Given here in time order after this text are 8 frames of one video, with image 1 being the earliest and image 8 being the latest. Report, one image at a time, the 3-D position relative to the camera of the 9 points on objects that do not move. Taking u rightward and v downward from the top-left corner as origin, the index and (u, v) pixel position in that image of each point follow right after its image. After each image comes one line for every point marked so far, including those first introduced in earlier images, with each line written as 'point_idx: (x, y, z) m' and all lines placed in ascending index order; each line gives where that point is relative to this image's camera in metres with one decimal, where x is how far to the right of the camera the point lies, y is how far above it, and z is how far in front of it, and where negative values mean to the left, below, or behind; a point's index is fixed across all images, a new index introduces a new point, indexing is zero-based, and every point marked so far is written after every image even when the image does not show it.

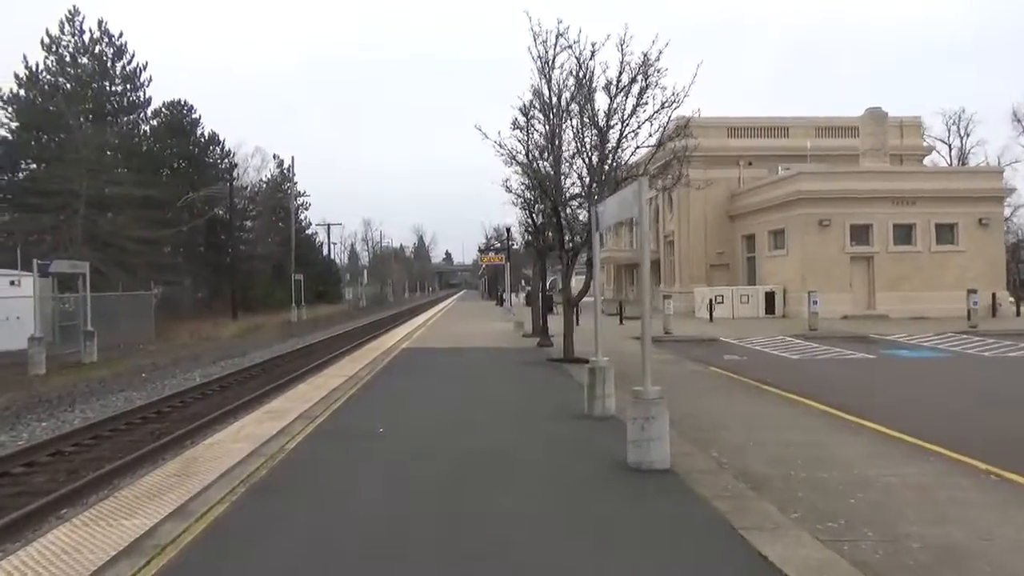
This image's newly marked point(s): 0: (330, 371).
0: (-3.7, -1.7, +19.2) m
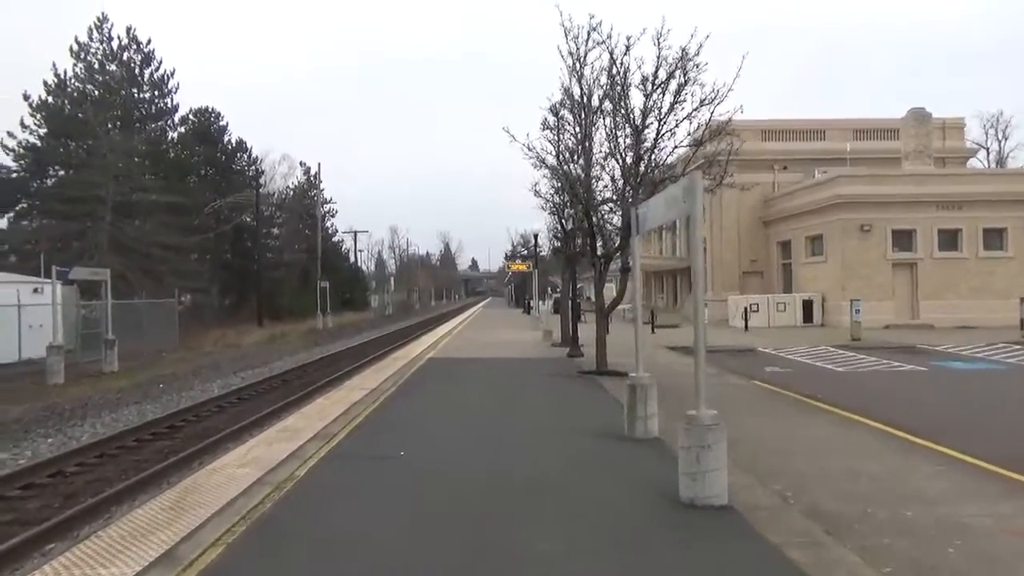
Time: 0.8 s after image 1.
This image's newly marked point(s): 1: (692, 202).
0: (-3.1, -1.9, +18.3) m
1: (+1.6, +0.8, +8.0) m
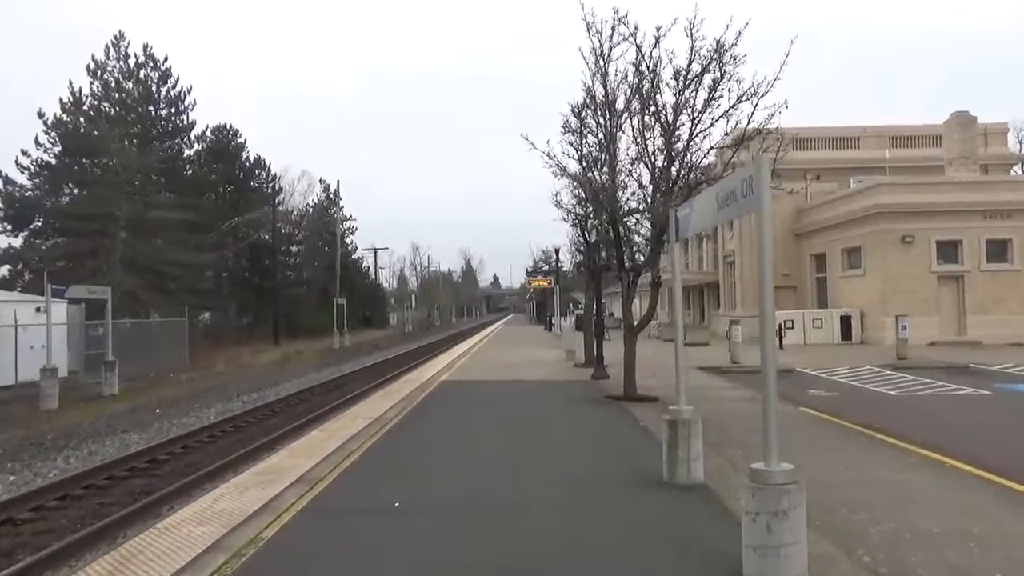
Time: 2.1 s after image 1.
0: (-2.8, -2.2, +16.7) m
1: (+1.7, +0.6, +6.3) m
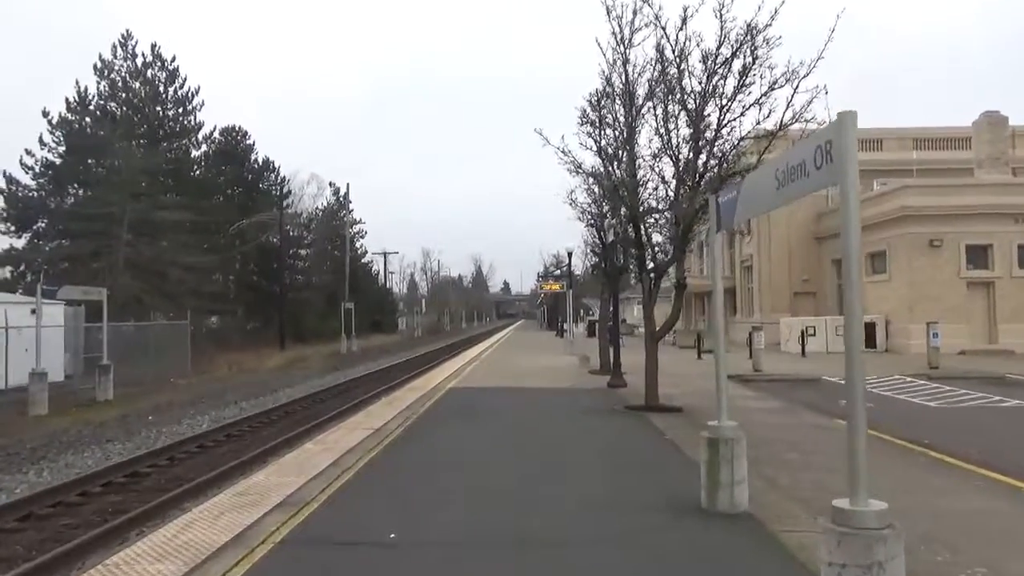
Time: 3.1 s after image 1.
0: (-2.6, -2.2, +15.5) m
1: (+1.8, +0.7, +5.1) m
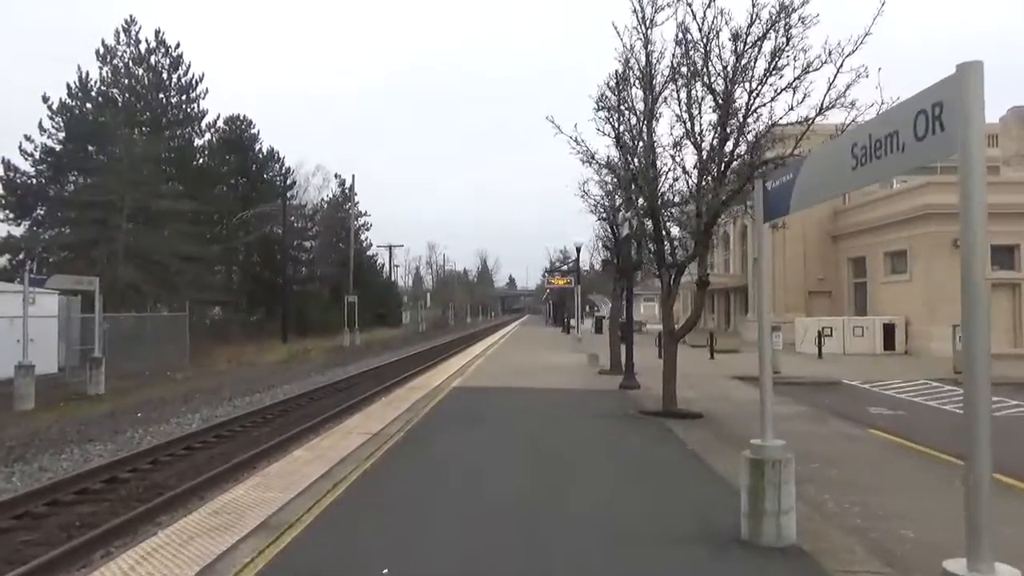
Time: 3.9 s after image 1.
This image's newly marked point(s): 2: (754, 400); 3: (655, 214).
0: (-2.4, -2.1, +14.5) m
1: (+1.9, +0.7, +4.1) m
2: (+4.9, -2.2, +18.6) m
3: (+2.5, +1.3, +15.9) m
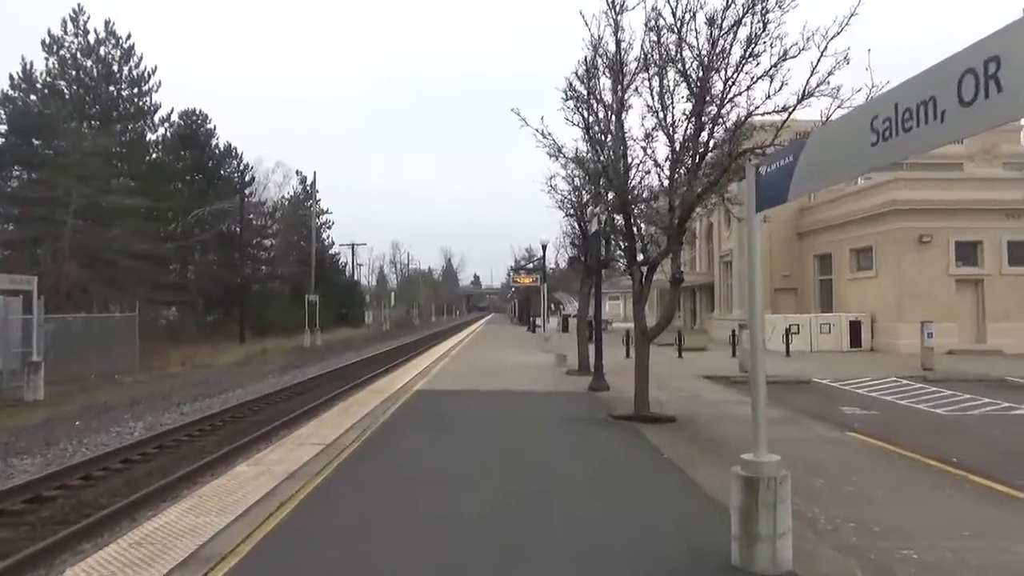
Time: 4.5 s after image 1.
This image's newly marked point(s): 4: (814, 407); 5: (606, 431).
0: (-2.9, -2.1, +13.6) m
1: (+1.7, +0.7, +3.4) m
2: (+4.2, -2.2, +18.0) m
3: (+1.9, +1.3, +15.2) m
4: (+5.8, -2.3, +17.8) m
5: (+1.4, -2.0, +13.2) m
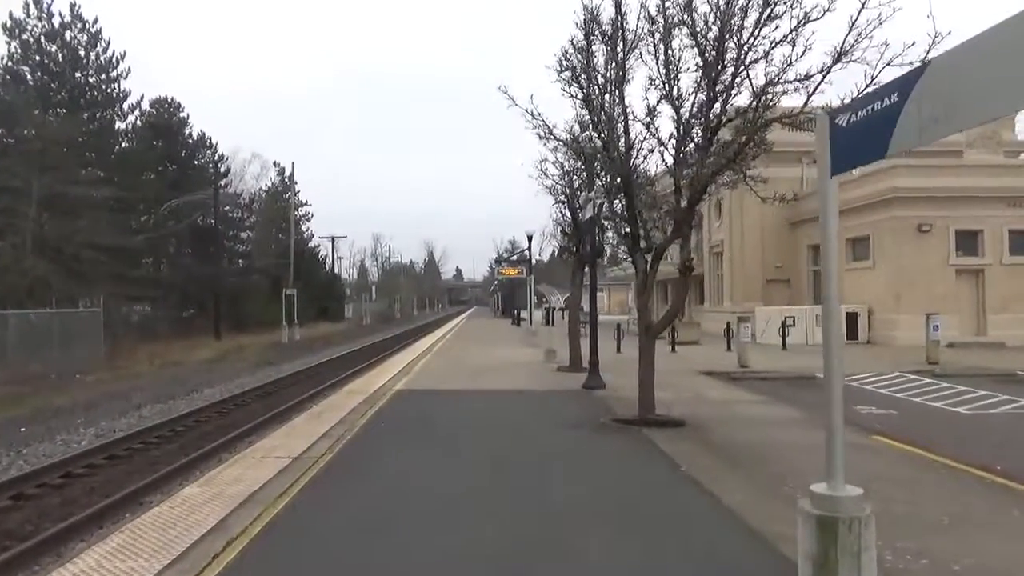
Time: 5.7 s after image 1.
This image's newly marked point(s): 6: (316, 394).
0: (-3.1, -2.0, +12.2) m
1: (+1.8, +0.7, +2.0) m
2: (+4.0, -2.0, +16.7) m
3: (+1.7, +1.4, +13.8) m
4: (+5.6, -2.1, +16.6) m
5: (+1.3, -1.9, +11.9) m
6: (-4.0, -2.2, +18.9) m
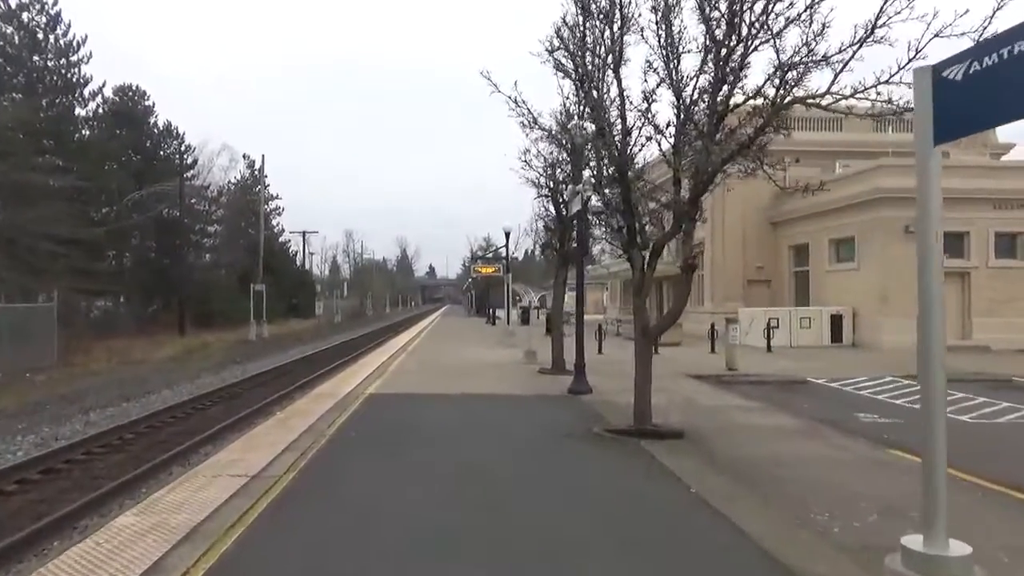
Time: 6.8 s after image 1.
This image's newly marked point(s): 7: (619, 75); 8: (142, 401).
0: (-3.2, -1.9, +11.0) m
1: (+2.0, +0.7, +1.0) m
2: (+3.7, -2.0, +15.8) m
3: (+1.5, +1.5, +12.7) m
4: (+5.3, -2.1, +15.6) m
5: (+1.1, -1.9, +10.8) m
6: (-4.4, -2.1, +17.7) m
7: (+1.5, +2.9, +12.9) m
8: (-7.4, -2.3, +18.6) m
